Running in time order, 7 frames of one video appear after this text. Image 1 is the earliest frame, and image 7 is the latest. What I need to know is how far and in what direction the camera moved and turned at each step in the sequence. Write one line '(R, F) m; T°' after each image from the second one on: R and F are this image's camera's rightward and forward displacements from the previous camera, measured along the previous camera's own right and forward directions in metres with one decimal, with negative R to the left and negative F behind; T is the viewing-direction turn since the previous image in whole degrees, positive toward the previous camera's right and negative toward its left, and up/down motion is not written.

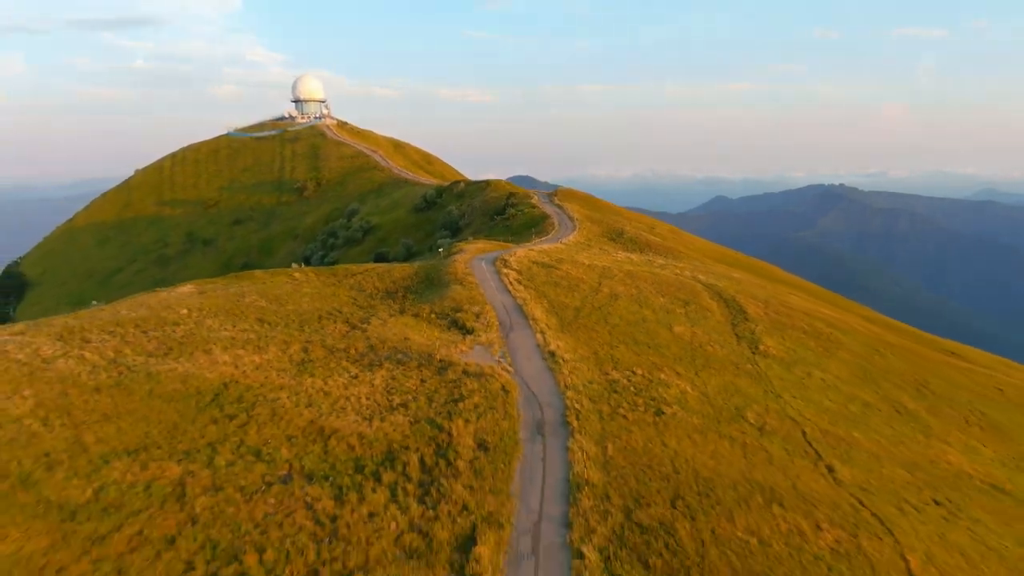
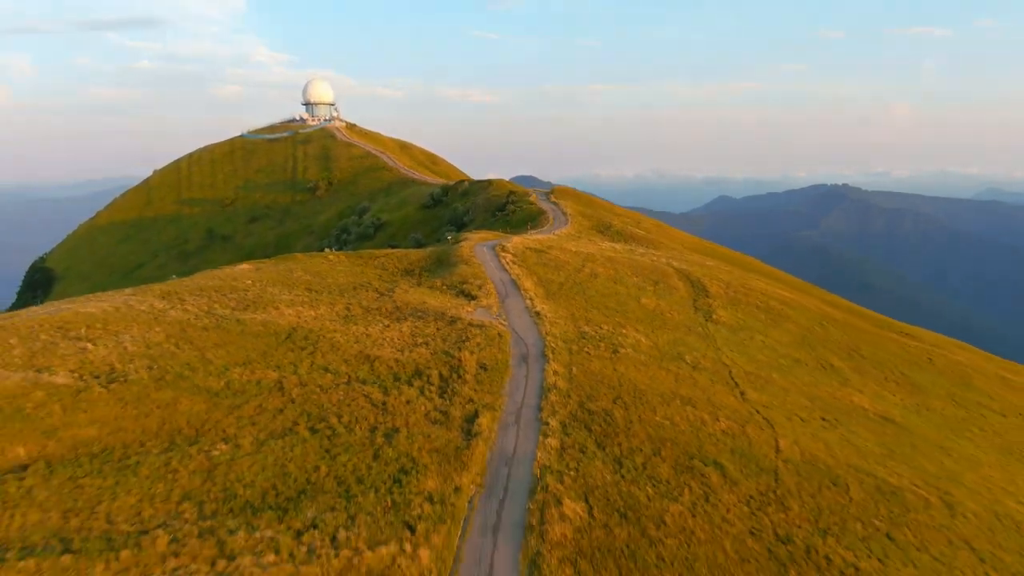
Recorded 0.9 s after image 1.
(+0.3, -6.7) m; 0°
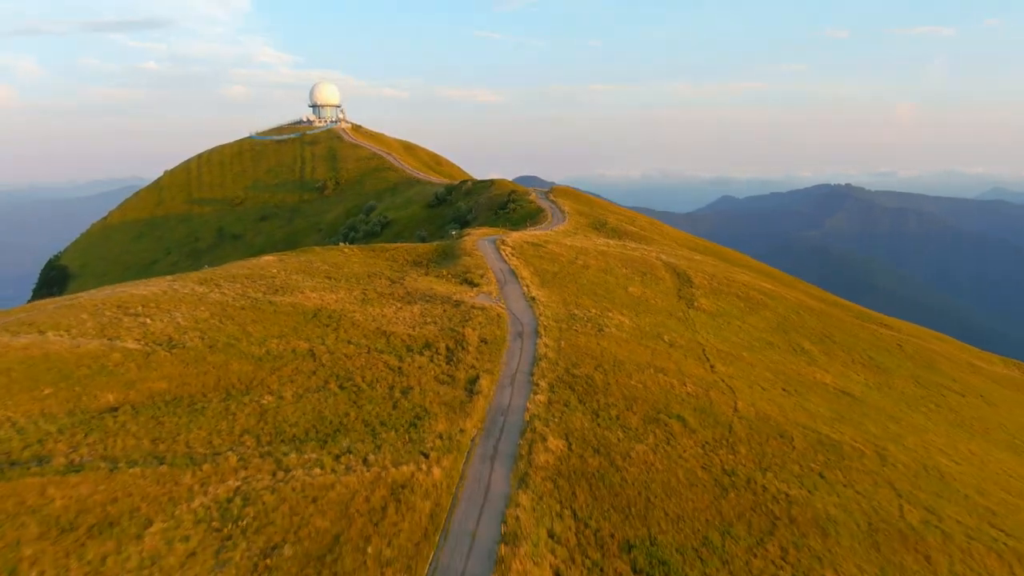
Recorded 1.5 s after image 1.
(+0.2, -3.6) m; 0°
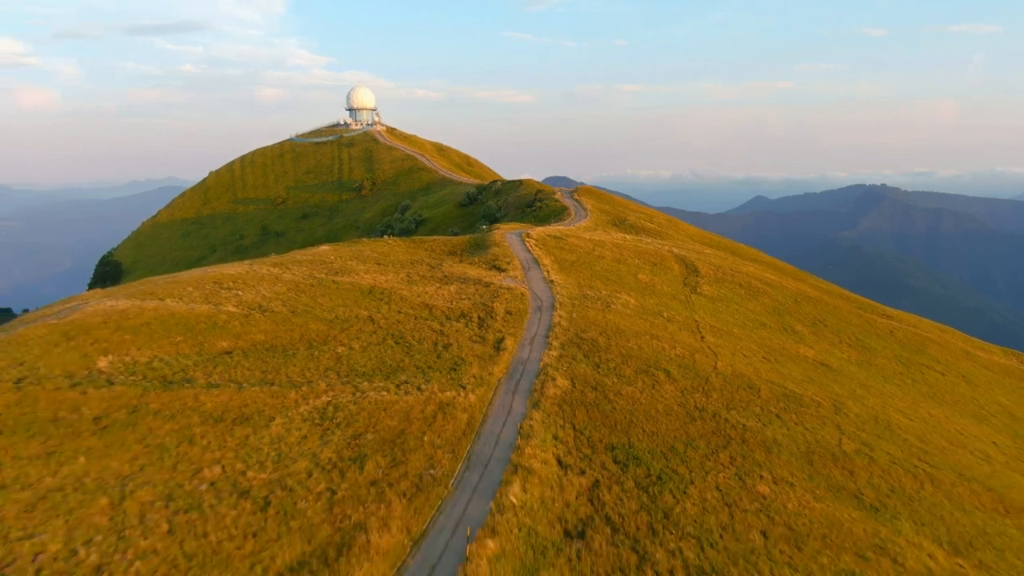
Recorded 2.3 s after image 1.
(+0.4, -5.7) m; -2°
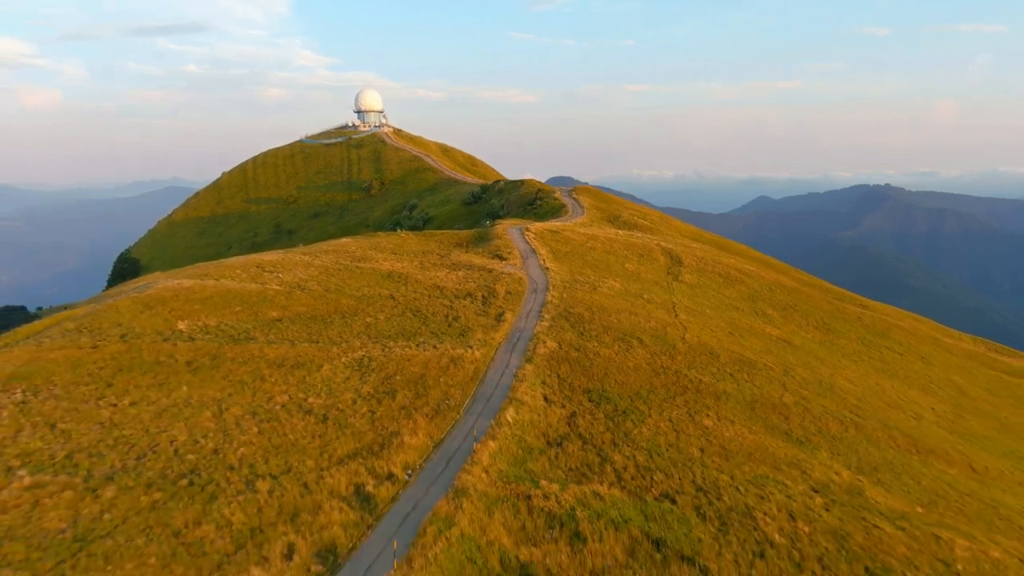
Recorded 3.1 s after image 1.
(+0.2, -5.4) m; 0°
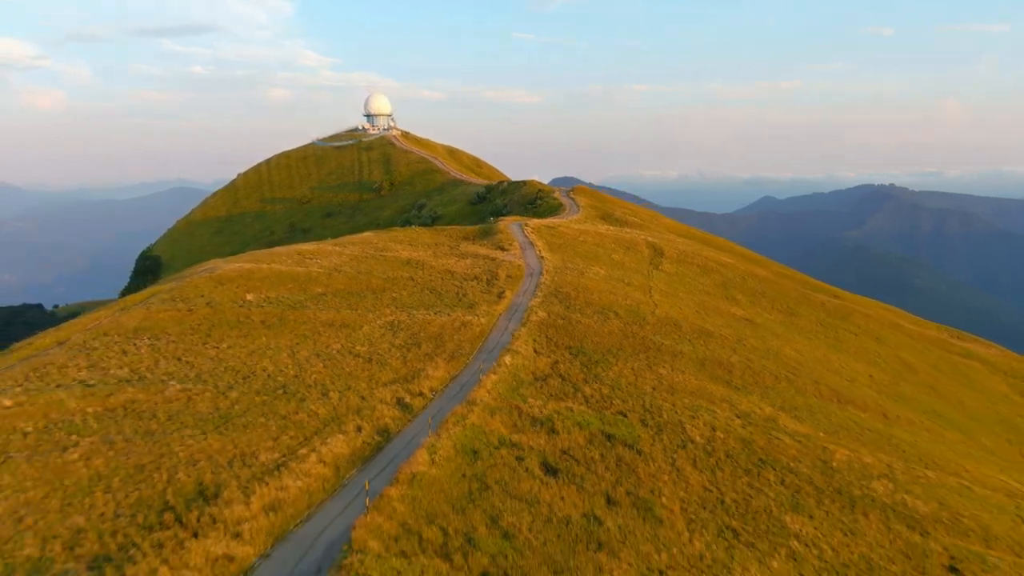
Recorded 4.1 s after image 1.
(+0.3, -7.3) m; 0°
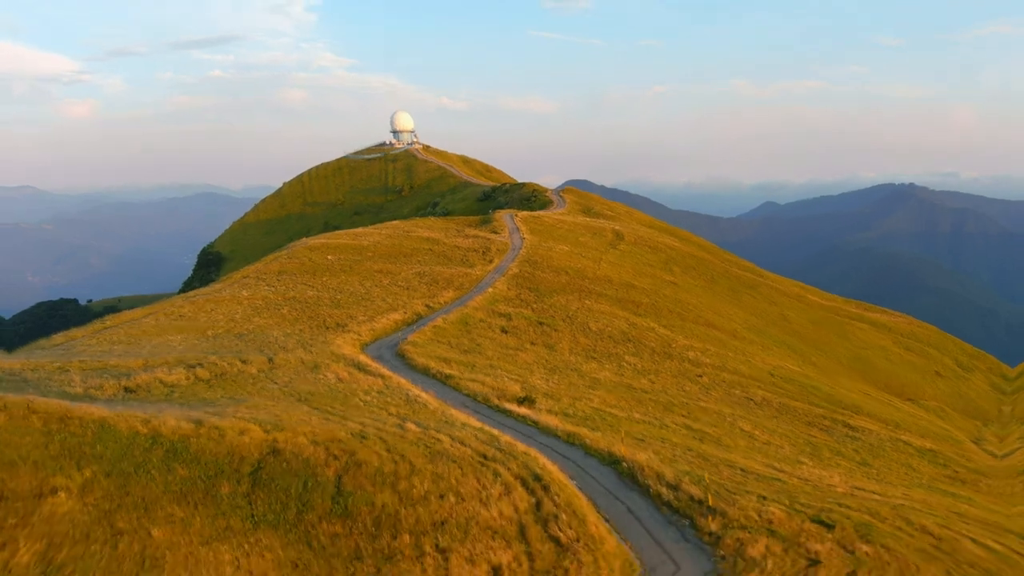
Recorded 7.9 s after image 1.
(+2.1, -19.6) m; -1°
